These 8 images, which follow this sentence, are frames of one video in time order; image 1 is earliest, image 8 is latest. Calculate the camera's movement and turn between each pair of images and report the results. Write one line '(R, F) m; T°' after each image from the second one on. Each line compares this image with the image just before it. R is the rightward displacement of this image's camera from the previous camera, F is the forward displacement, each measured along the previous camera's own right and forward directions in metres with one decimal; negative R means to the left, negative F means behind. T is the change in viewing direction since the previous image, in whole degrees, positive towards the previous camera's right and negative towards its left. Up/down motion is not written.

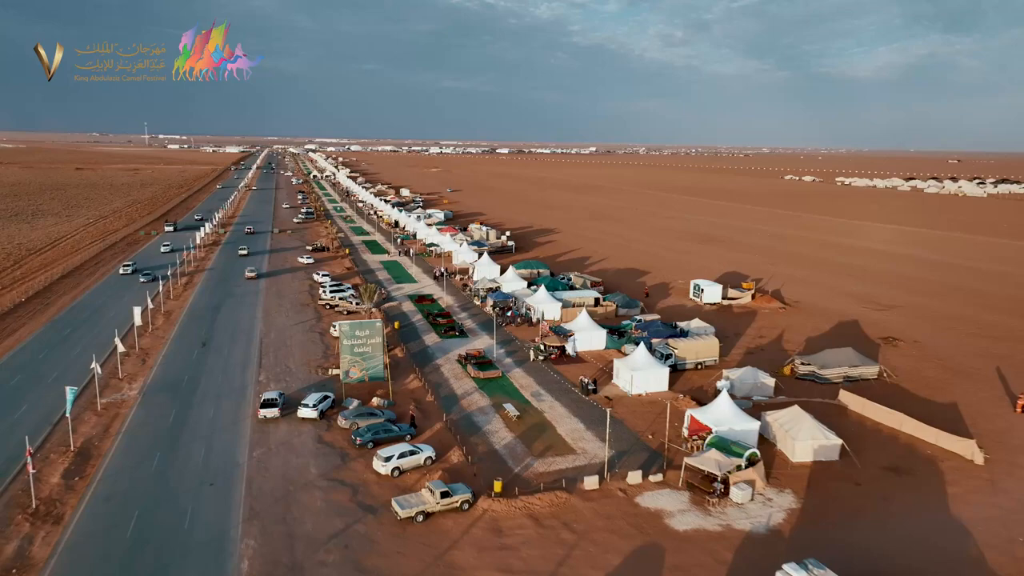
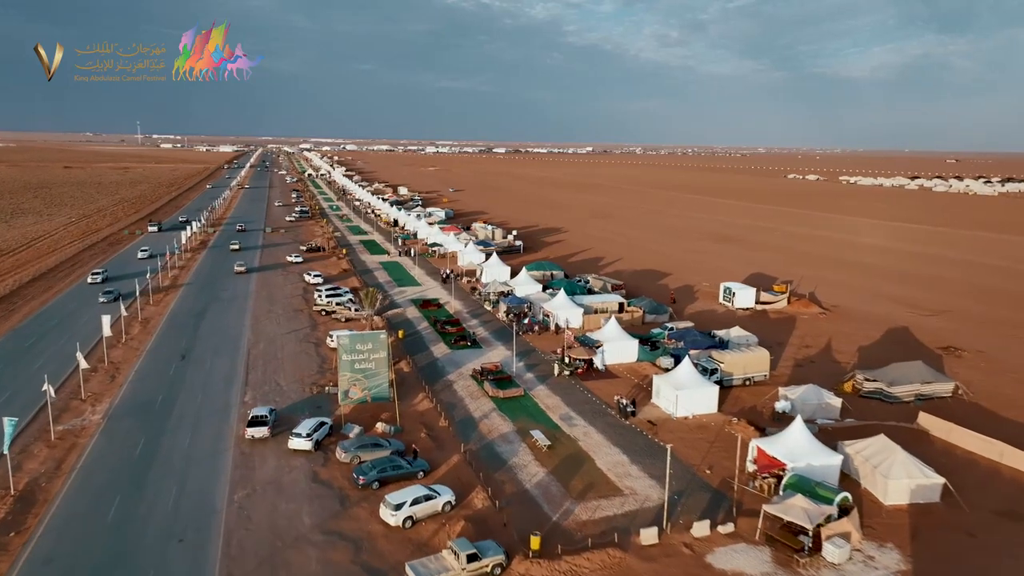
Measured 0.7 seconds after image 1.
(-1.2, +4.0) m; 0°
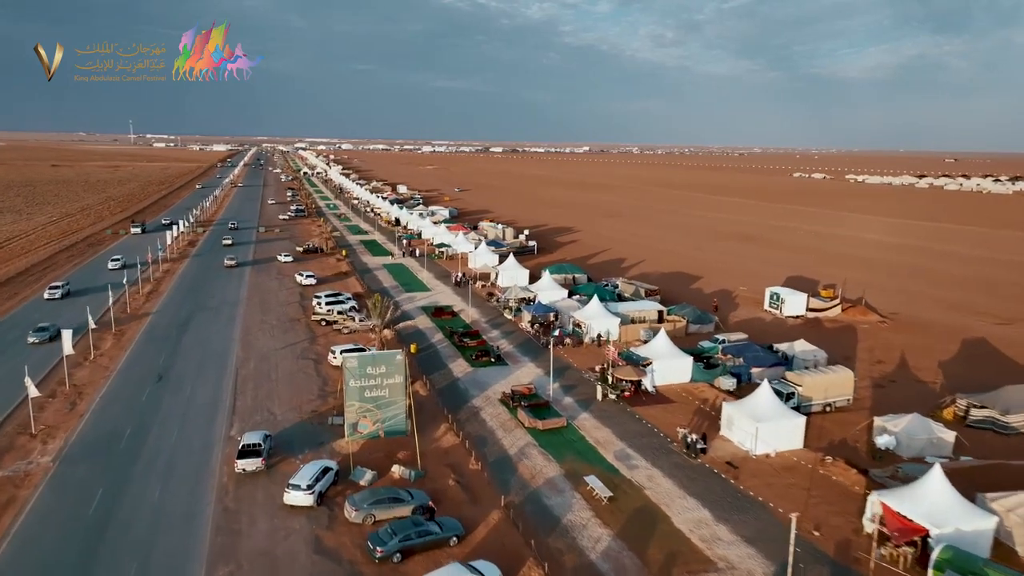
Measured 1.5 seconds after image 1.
(-1.6, +4.5) m; 0°
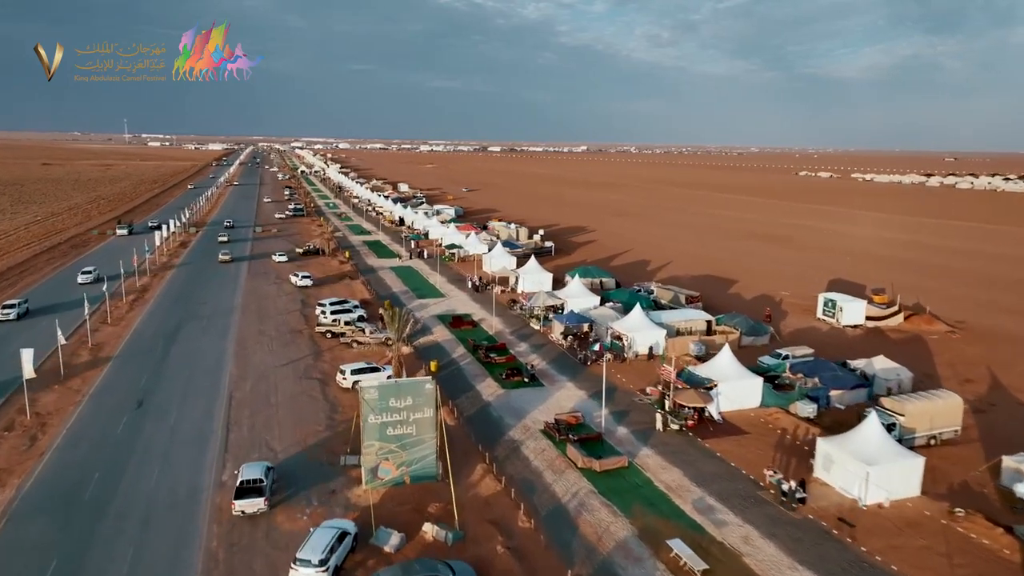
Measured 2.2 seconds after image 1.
(-1.6, +3.9) m; 0°
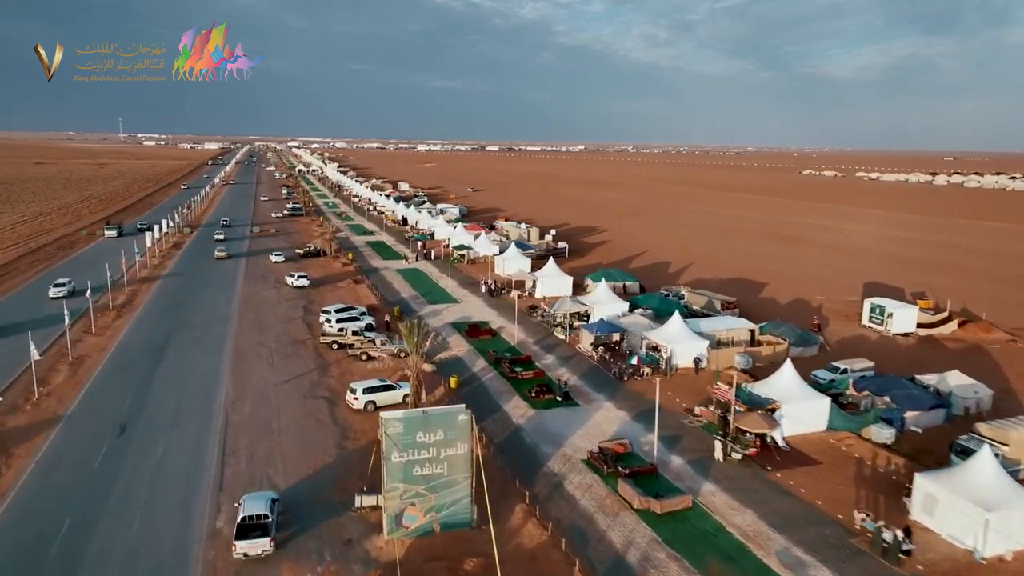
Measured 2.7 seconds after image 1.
(-1.2, +2.7) m; 0°
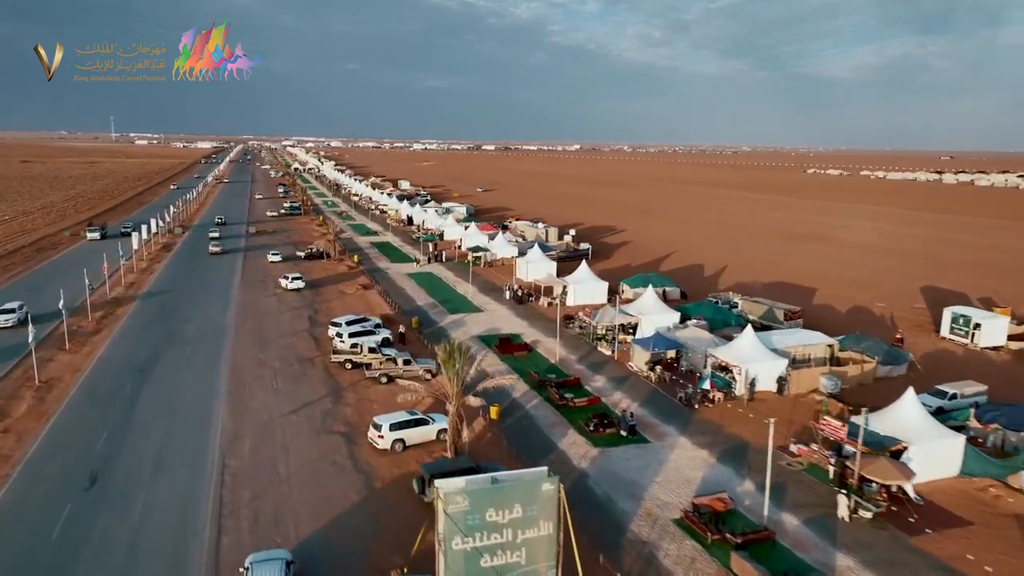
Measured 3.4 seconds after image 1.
(-1.8, +3.8) m; 0°
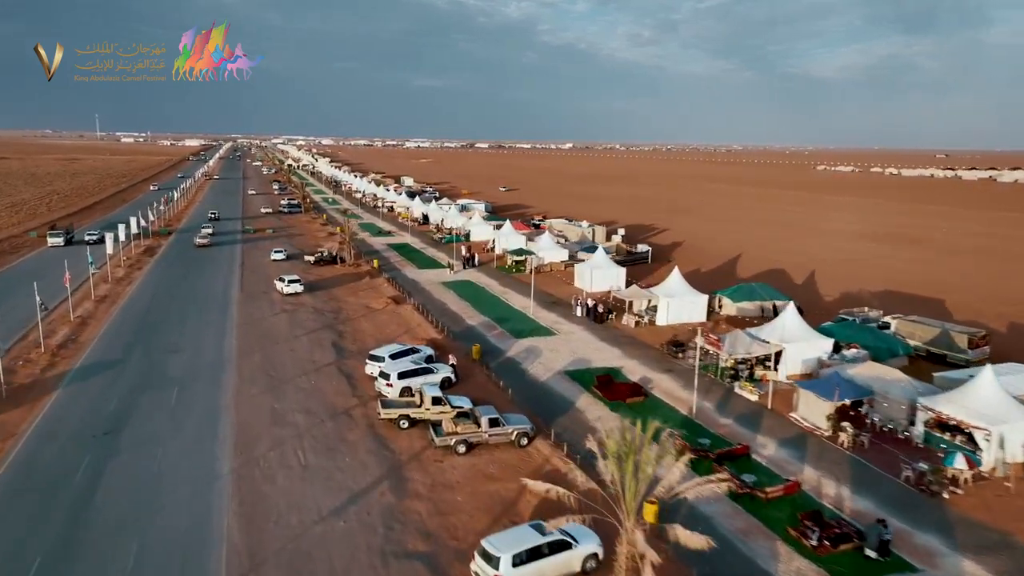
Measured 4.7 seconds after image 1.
(-3.6, +7.1) m; +1°
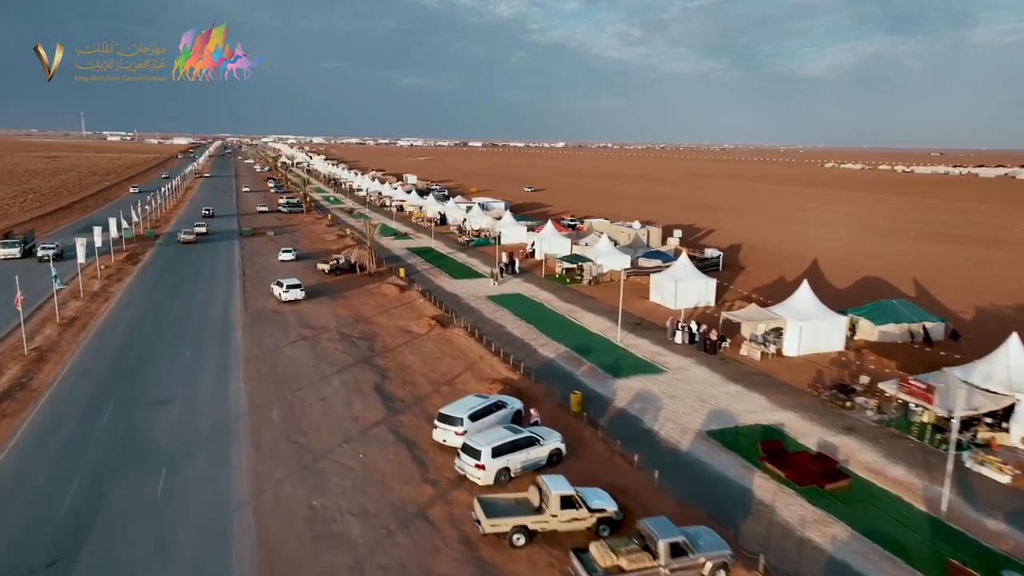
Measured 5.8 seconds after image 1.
(-3.2, +6.0) m; +1°
